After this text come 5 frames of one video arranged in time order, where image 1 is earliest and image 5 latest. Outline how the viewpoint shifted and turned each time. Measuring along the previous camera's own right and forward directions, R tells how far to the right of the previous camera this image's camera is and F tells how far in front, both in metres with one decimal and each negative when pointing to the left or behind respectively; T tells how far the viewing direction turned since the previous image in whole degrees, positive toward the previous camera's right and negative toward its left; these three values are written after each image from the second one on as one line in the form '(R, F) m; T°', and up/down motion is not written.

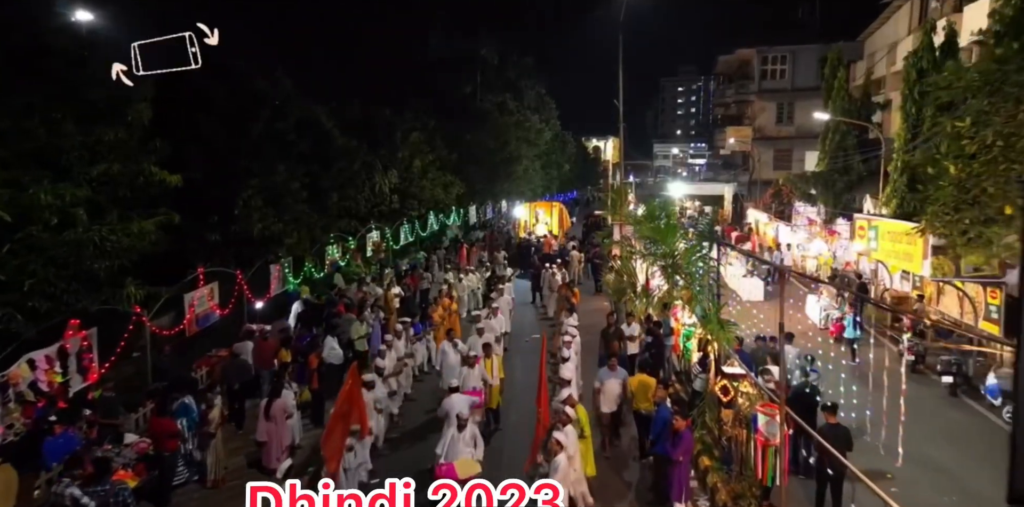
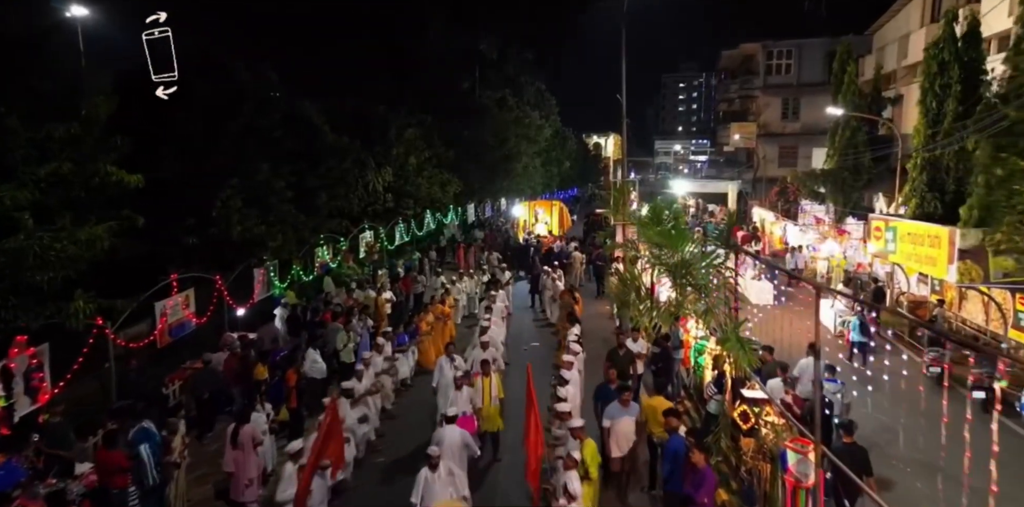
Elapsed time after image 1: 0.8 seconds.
(+0.1, +0.9) m; 0°
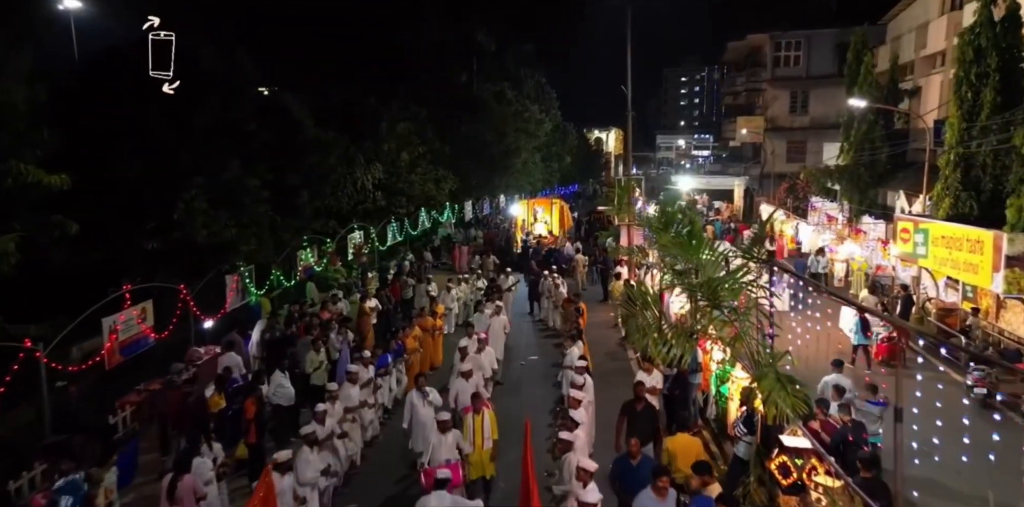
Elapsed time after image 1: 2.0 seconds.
(+0.1, +1.3) m; 0°
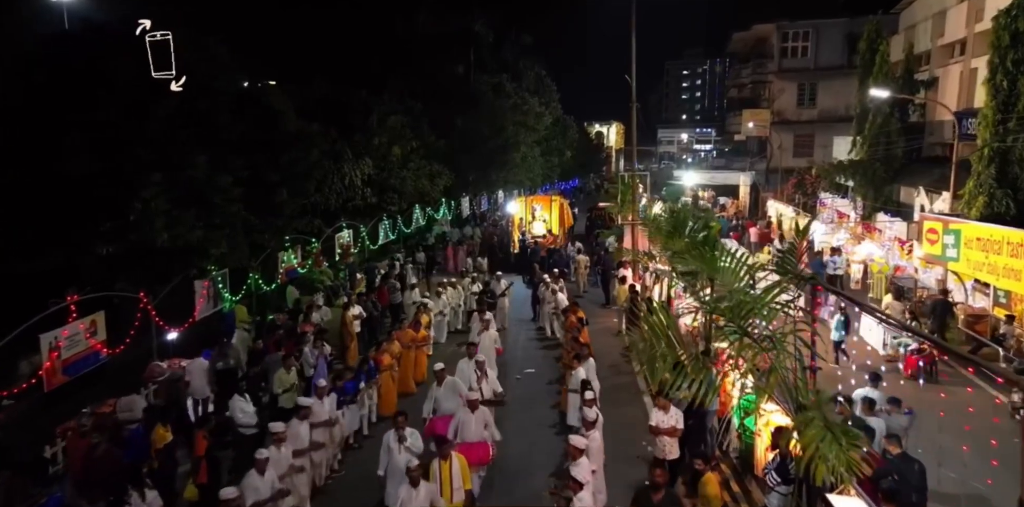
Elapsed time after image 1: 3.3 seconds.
(+0.1, +1.2) m; 0°
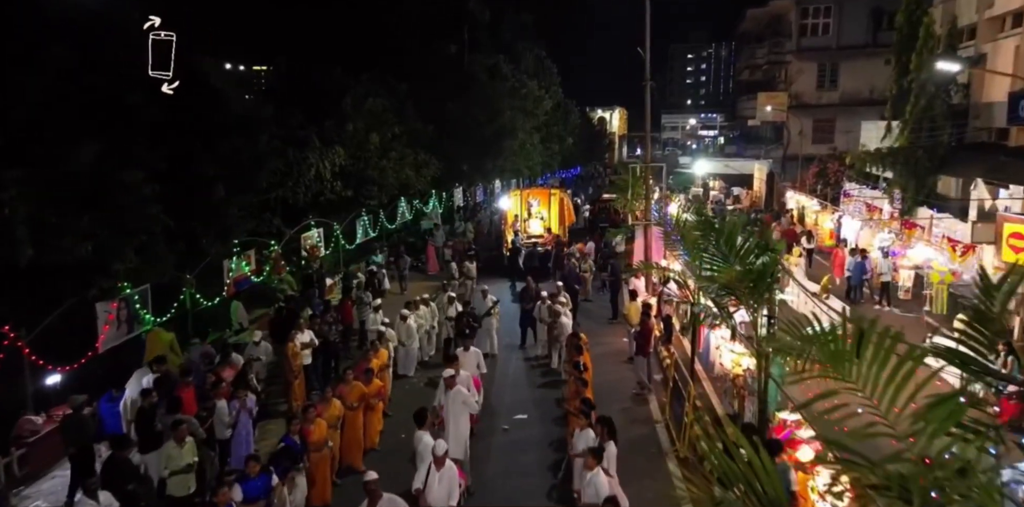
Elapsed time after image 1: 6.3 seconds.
(+0.2, +2.7) m; 0°
